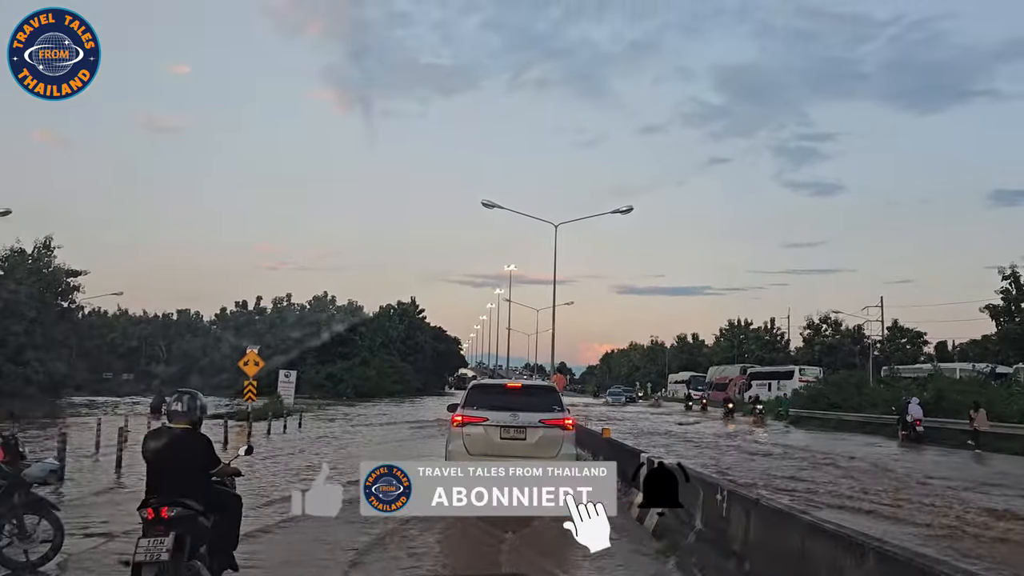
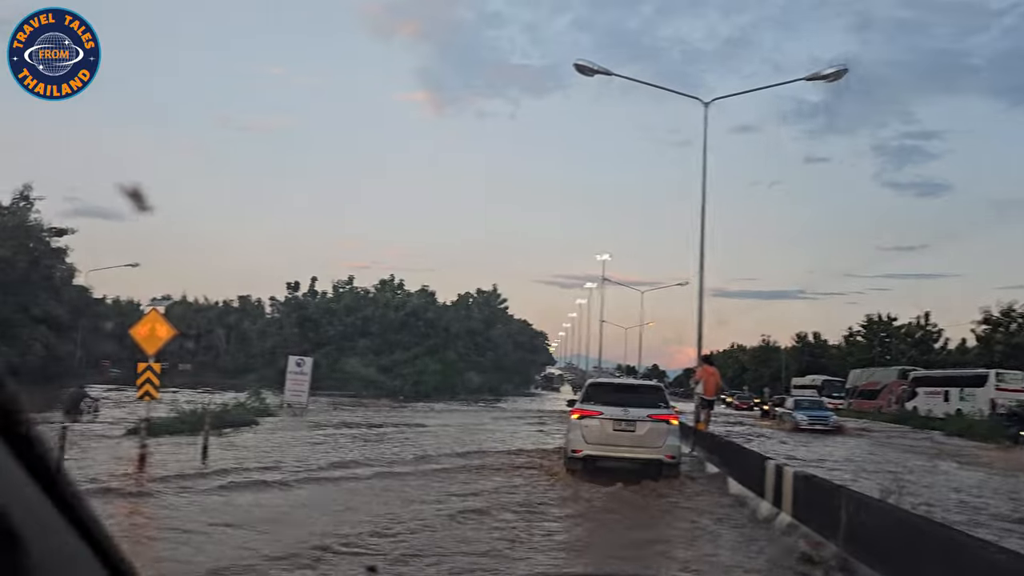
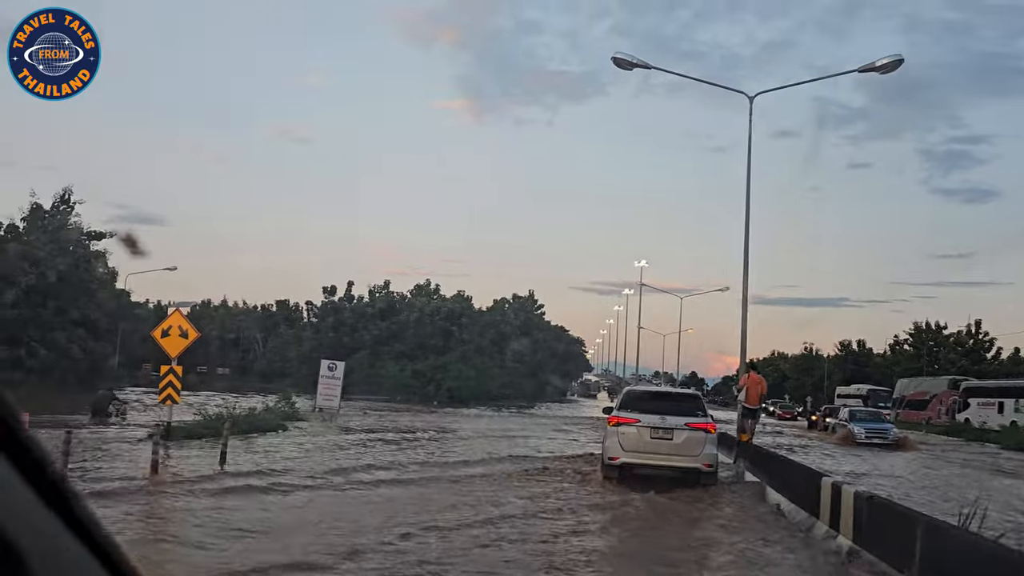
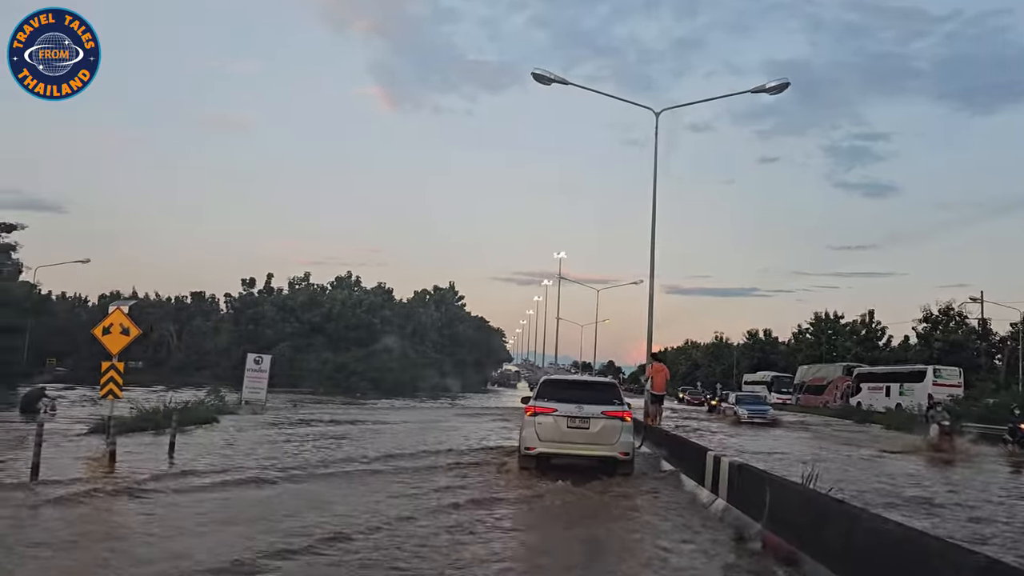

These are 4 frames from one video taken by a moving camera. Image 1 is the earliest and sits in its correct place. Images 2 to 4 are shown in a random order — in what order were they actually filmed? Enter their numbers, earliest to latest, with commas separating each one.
4, 2, 3
